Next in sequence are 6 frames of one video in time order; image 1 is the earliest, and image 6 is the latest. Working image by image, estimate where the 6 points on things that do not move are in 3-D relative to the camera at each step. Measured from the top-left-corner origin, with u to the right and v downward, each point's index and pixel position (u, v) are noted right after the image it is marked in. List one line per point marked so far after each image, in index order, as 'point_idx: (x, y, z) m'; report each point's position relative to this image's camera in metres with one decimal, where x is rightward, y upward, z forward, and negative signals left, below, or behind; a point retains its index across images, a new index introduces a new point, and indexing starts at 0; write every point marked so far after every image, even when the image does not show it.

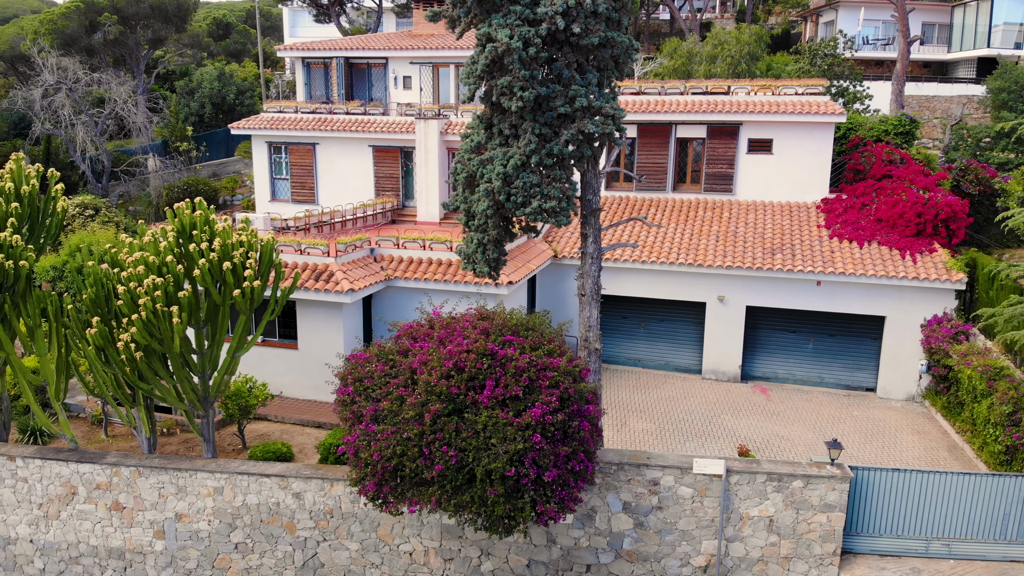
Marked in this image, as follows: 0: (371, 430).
0: (-1.1, -1.1, +11.6) m
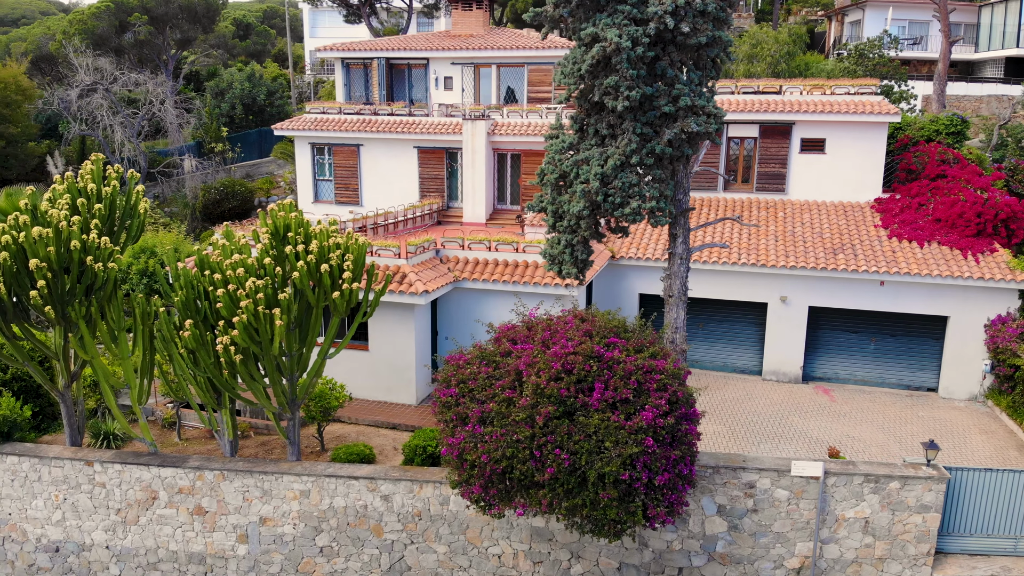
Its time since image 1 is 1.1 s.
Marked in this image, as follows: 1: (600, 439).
0: (-0.3, -1.1, +11.5) m
1: (+0.6, -1.1, +11.1) m
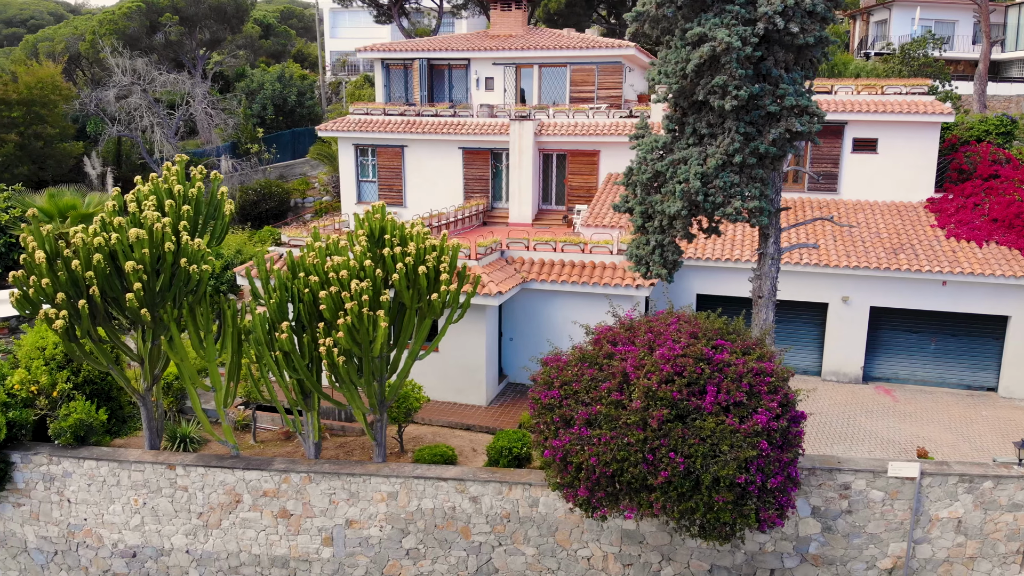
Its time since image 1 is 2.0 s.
0: (+0.5, -1.1, +11.5) m
1: (+1.4, -1.1, +11.1) m
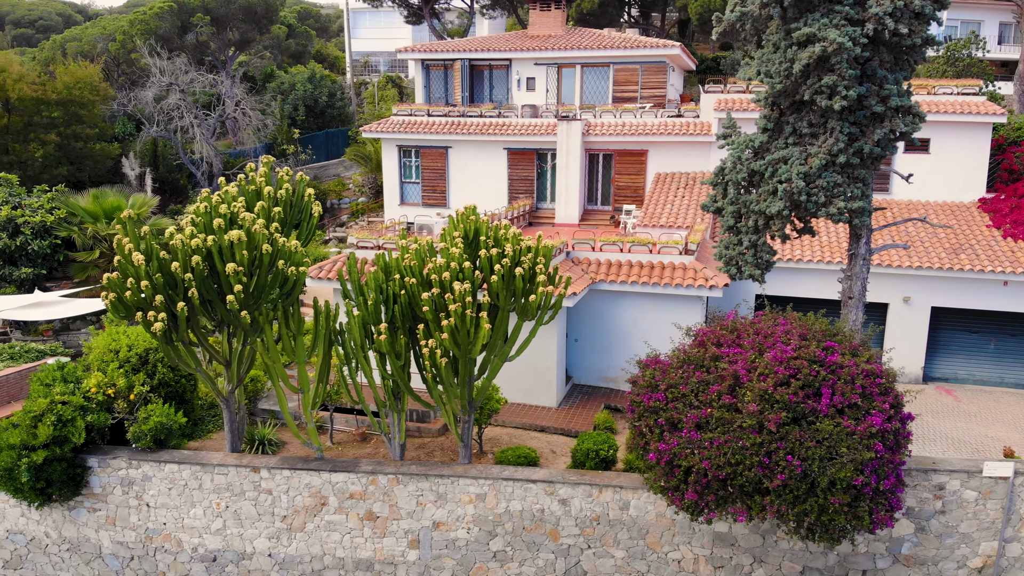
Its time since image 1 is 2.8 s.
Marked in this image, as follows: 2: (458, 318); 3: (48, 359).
0: (+1.4, -1.1, +11.4) m
1: (+2.3, -1.1, +11.1) m
2: (-0.4, -0.2, +11.8) m
3: (-5.3, -0.8, +18.0) m
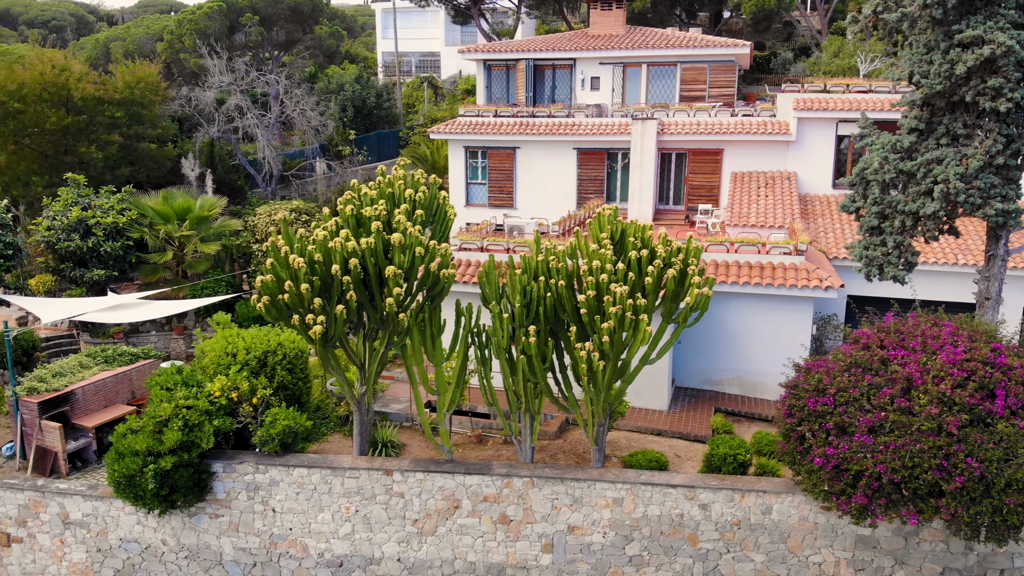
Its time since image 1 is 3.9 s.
0: (+2.6, -1.1, +11.4) m
1: (+3.5, -1.1, +11.0) m
2: (+0.8, -0.2, +11.7) m
3: (-4.2, -0.8, +17.8) m
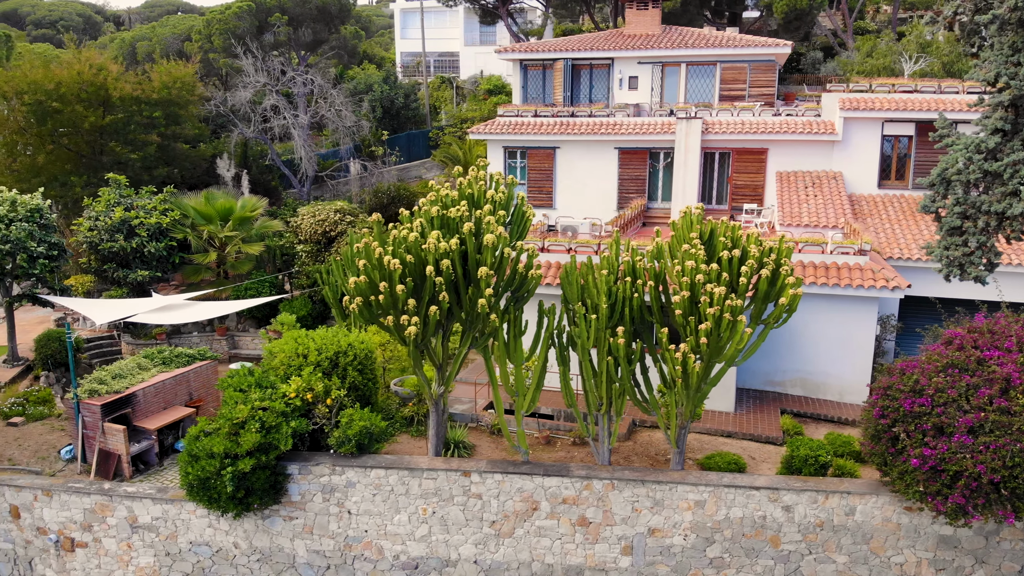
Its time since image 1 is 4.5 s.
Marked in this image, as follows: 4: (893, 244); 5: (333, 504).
0: (+3.3, -1.1, +11.4) m
1: (+4.3, -1.1, +11.0) m
2: (+1.6, -0.2, +11.7) m
3: (-3.5, -0.8, +17.7) m
4: (+4.5, +0.5, +18.3) m
5: (-1.6, -2.0, +14.2) m
